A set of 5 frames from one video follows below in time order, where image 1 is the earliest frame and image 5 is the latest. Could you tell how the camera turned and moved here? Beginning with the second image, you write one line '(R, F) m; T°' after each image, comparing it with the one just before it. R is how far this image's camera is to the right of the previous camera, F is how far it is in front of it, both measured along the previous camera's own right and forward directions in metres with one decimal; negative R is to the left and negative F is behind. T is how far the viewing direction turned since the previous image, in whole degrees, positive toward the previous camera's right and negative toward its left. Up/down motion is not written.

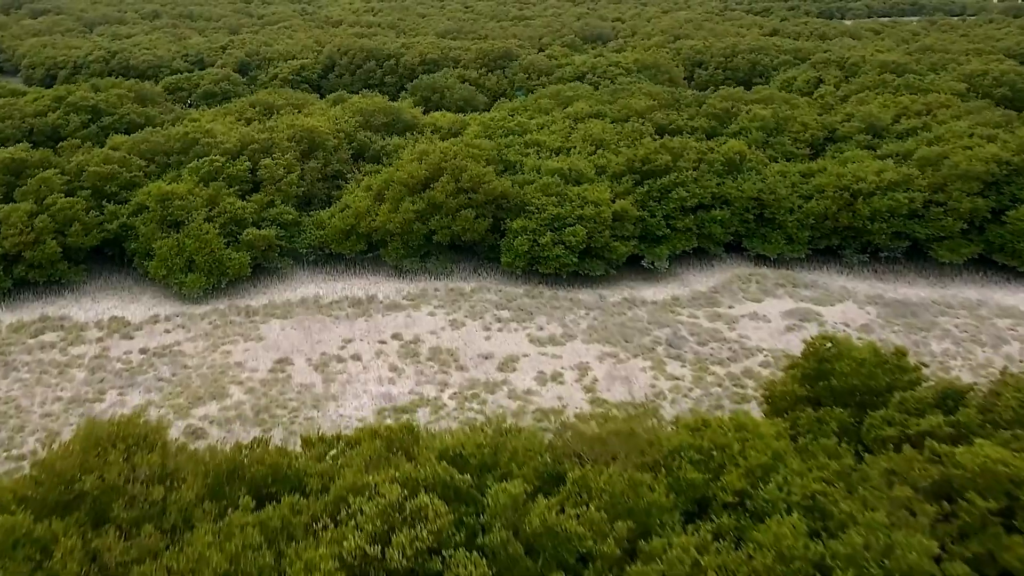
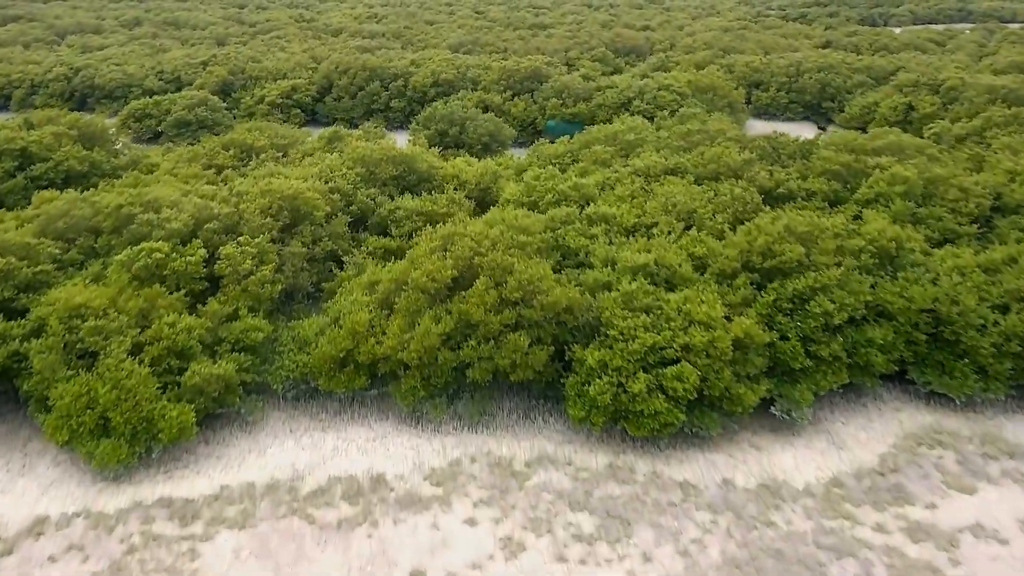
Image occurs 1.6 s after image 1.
(-0.7, +5.8) m; 0°
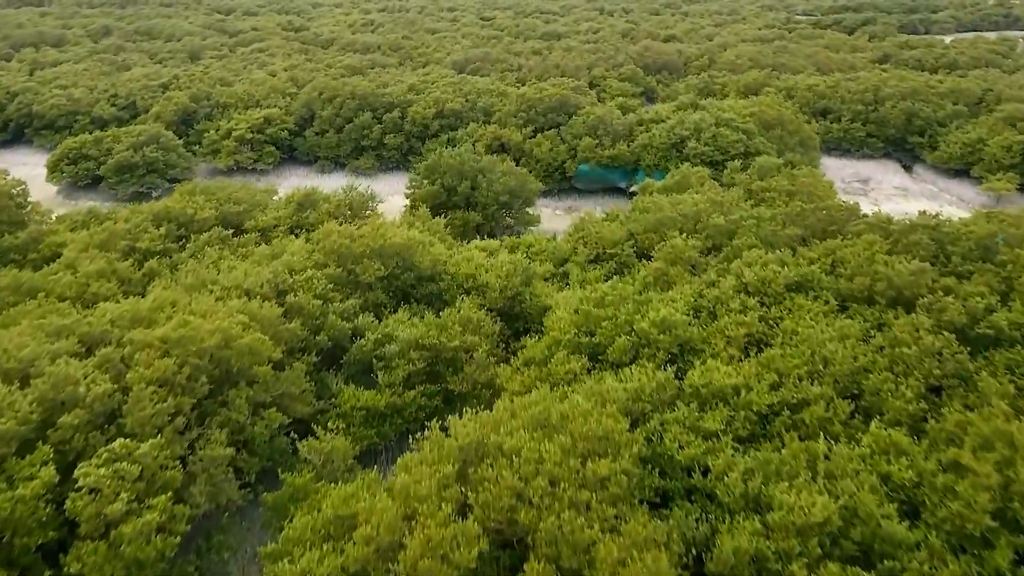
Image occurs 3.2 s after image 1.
(-0.4, +6.0) m; 0°
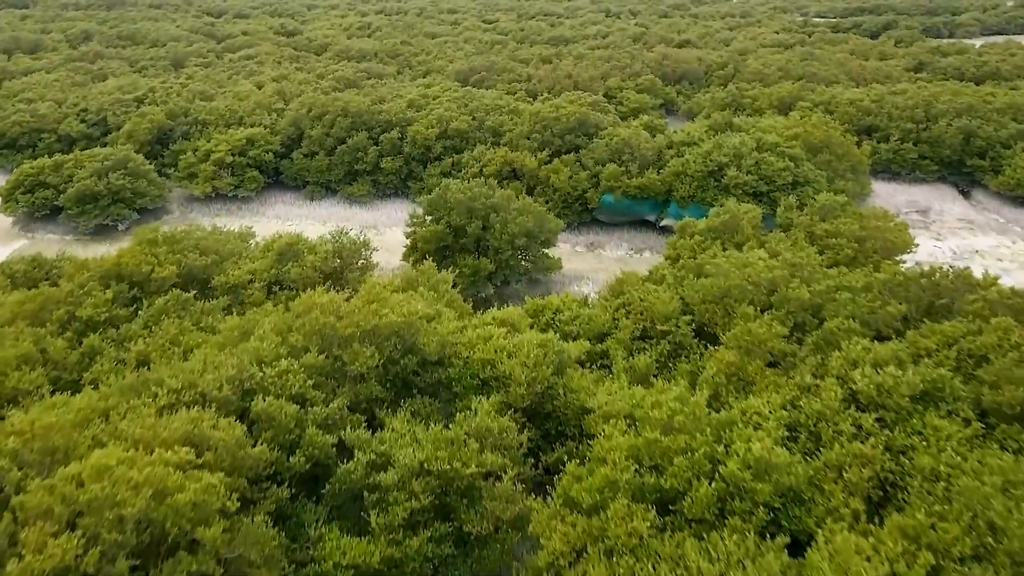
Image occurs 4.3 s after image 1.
(-0.3, +2.9) m; 0°
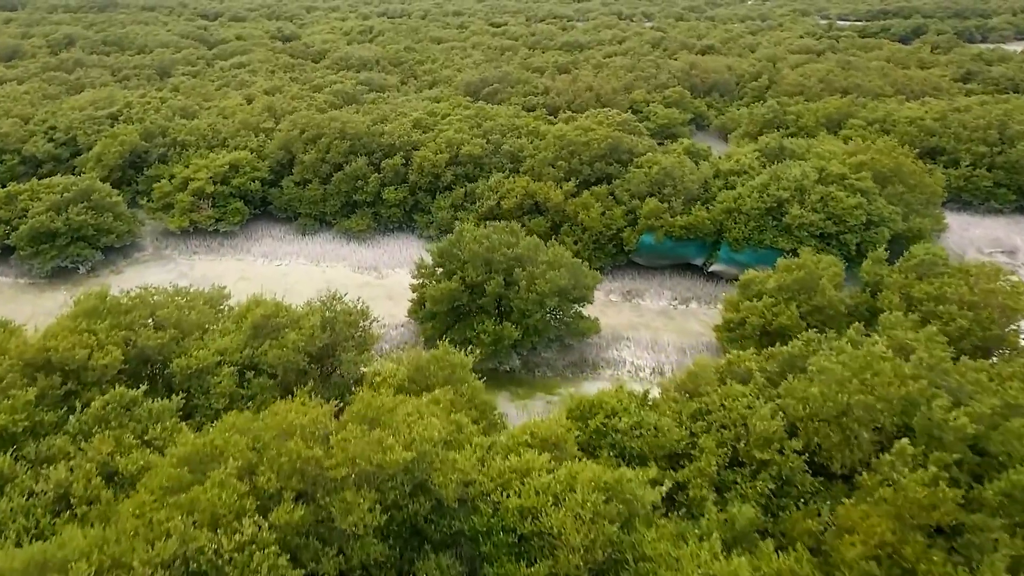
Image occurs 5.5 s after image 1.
(-0.3, +3.0) m; 0°
